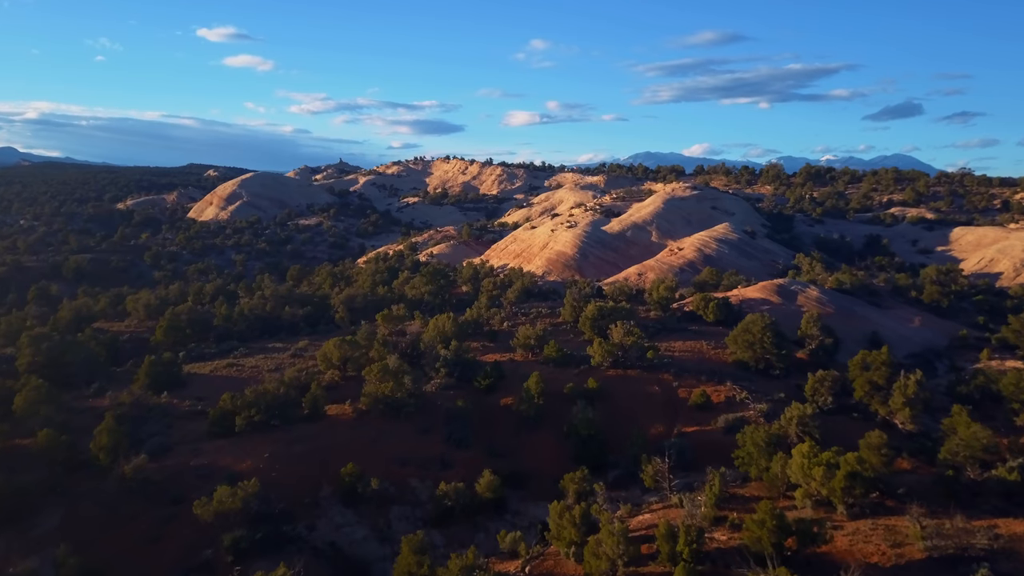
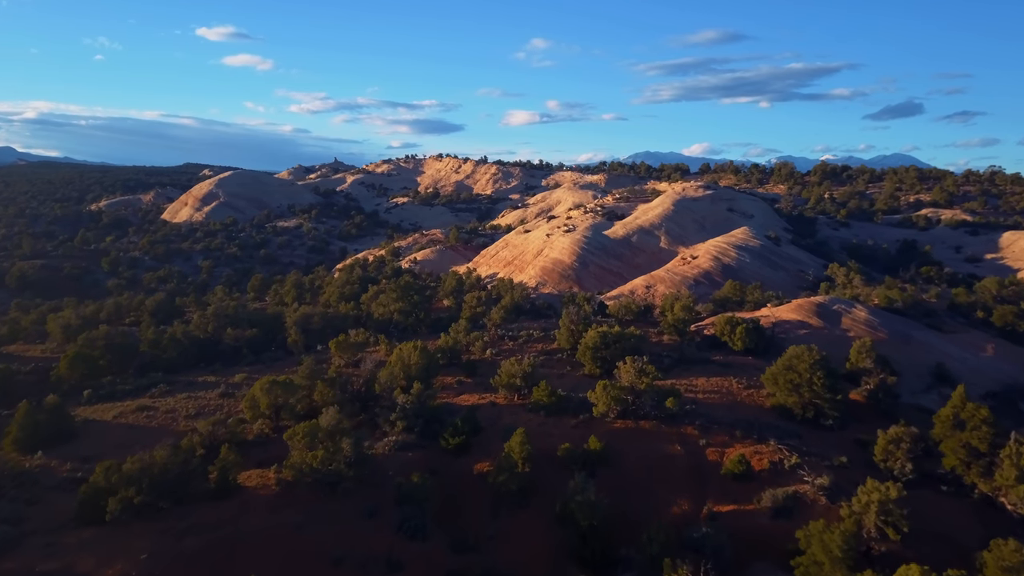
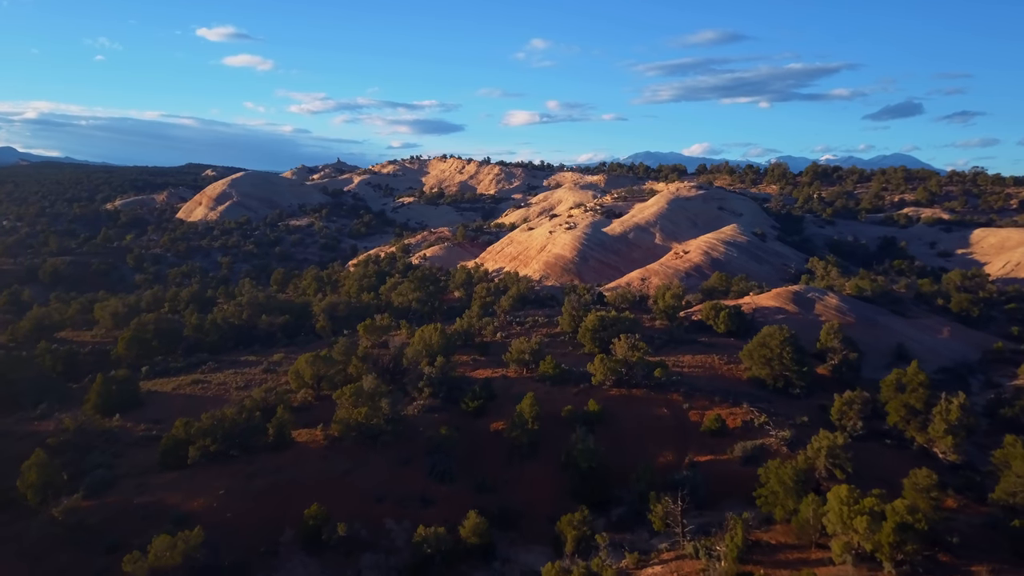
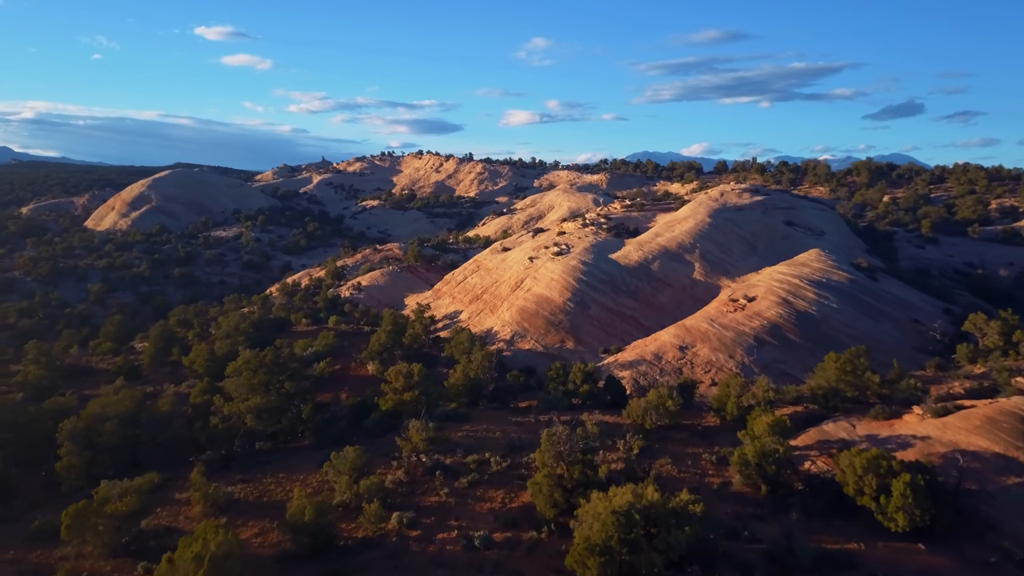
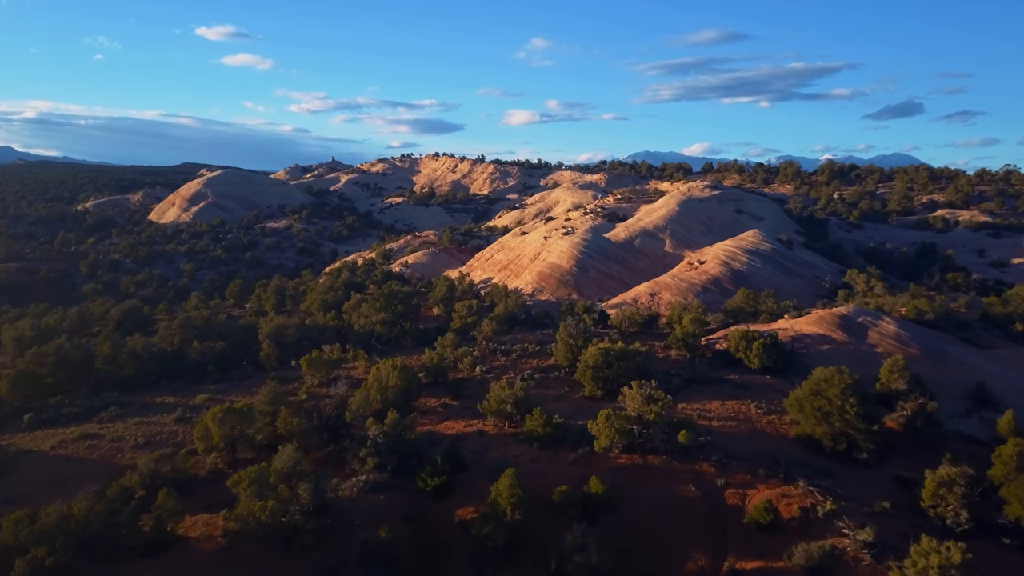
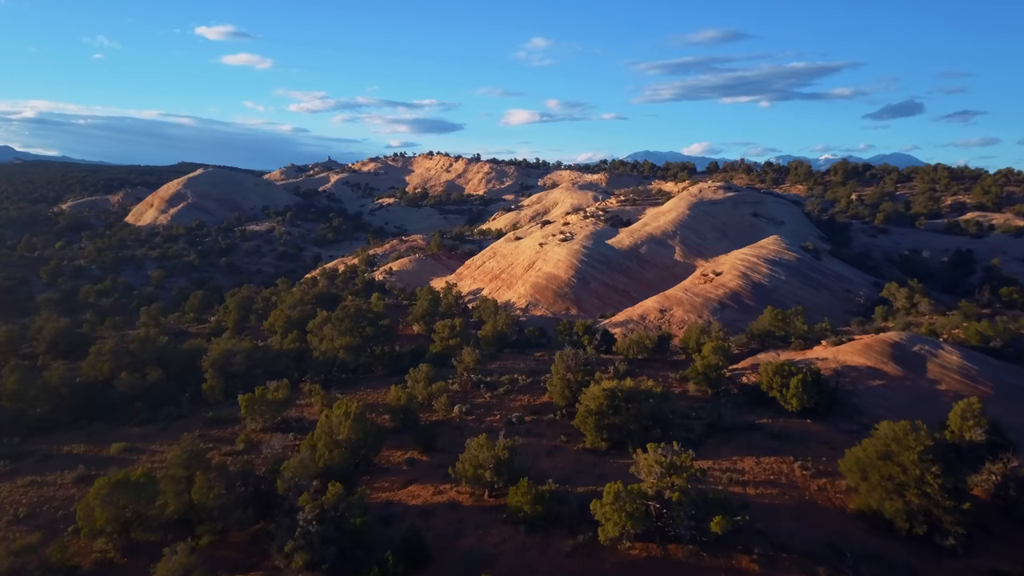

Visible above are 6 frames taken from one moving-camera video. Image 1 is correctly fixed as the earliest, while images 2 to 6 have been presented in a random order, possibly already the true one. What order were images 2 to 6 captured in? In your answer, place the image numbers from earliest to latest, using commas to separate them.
3, 2, 5, 6, 4
